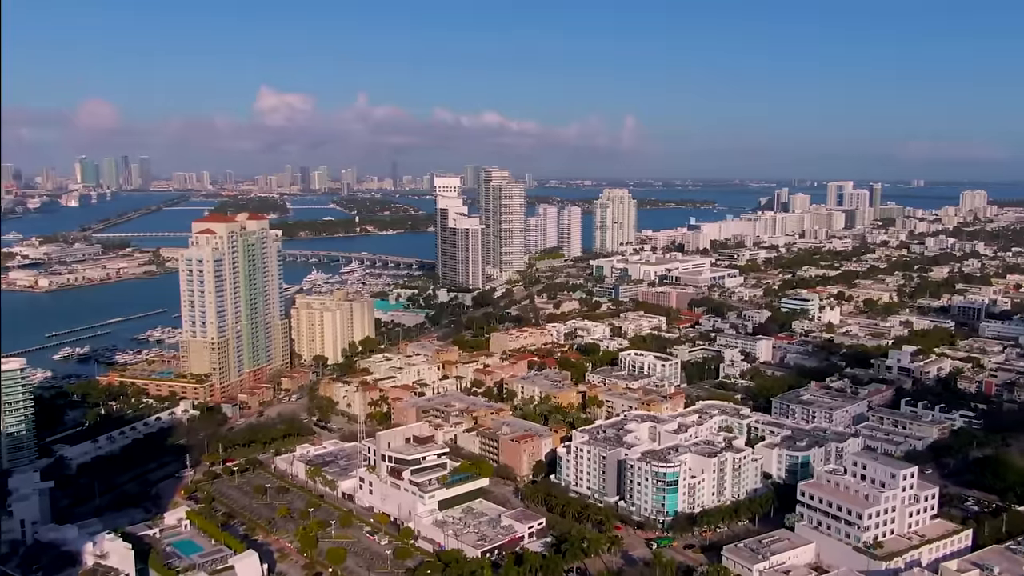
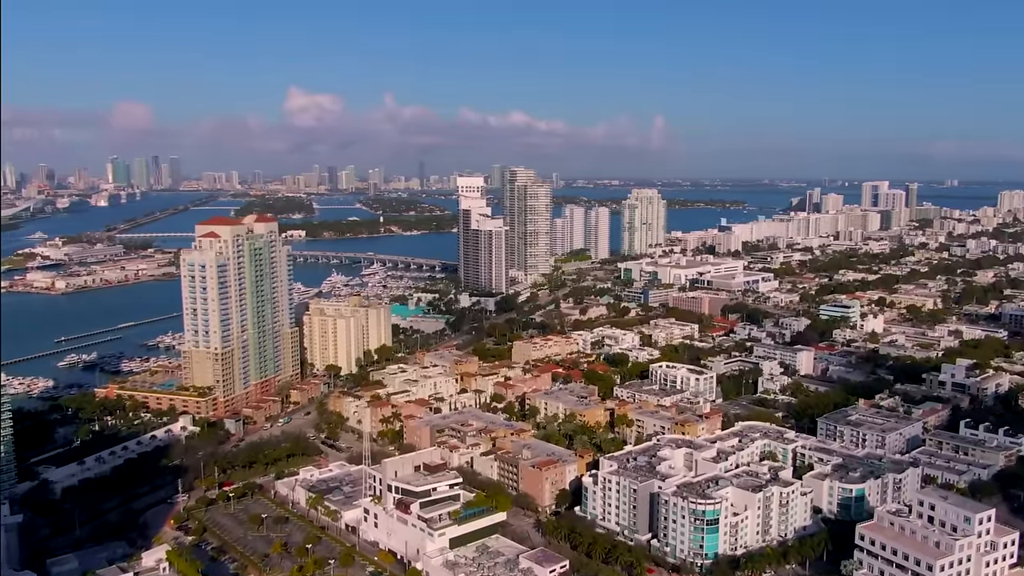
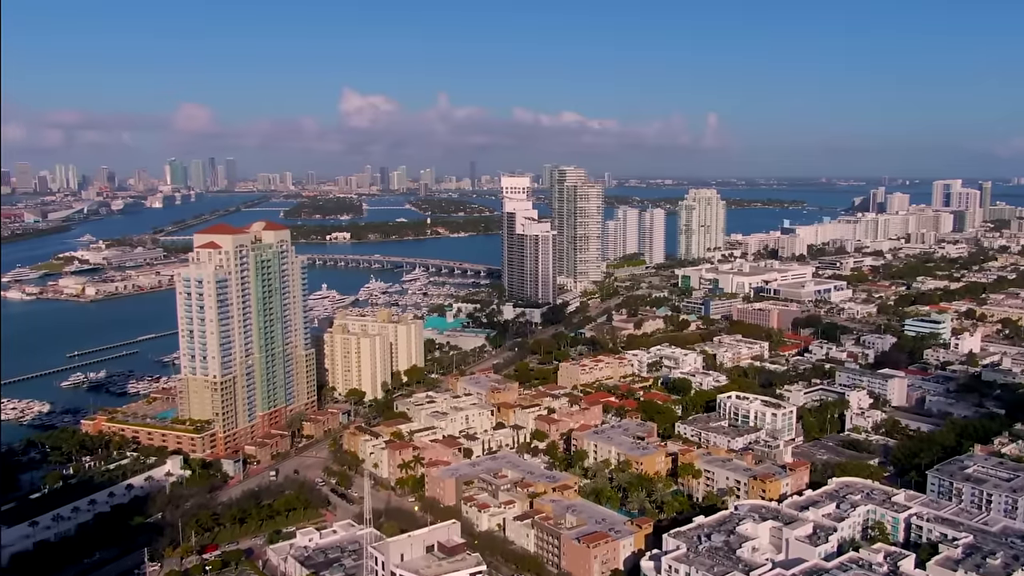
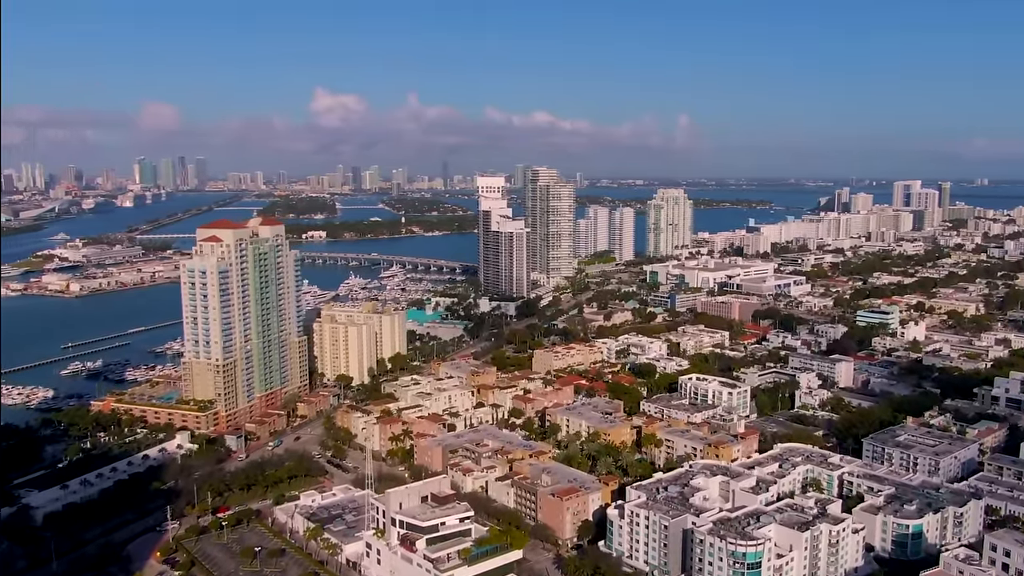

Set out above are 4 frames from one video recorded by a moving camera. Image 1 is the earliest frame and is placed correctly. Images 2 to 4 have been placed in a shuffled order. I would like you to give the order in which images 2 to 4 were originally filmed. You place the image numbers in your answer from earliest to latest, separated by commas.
2, 4, 3
